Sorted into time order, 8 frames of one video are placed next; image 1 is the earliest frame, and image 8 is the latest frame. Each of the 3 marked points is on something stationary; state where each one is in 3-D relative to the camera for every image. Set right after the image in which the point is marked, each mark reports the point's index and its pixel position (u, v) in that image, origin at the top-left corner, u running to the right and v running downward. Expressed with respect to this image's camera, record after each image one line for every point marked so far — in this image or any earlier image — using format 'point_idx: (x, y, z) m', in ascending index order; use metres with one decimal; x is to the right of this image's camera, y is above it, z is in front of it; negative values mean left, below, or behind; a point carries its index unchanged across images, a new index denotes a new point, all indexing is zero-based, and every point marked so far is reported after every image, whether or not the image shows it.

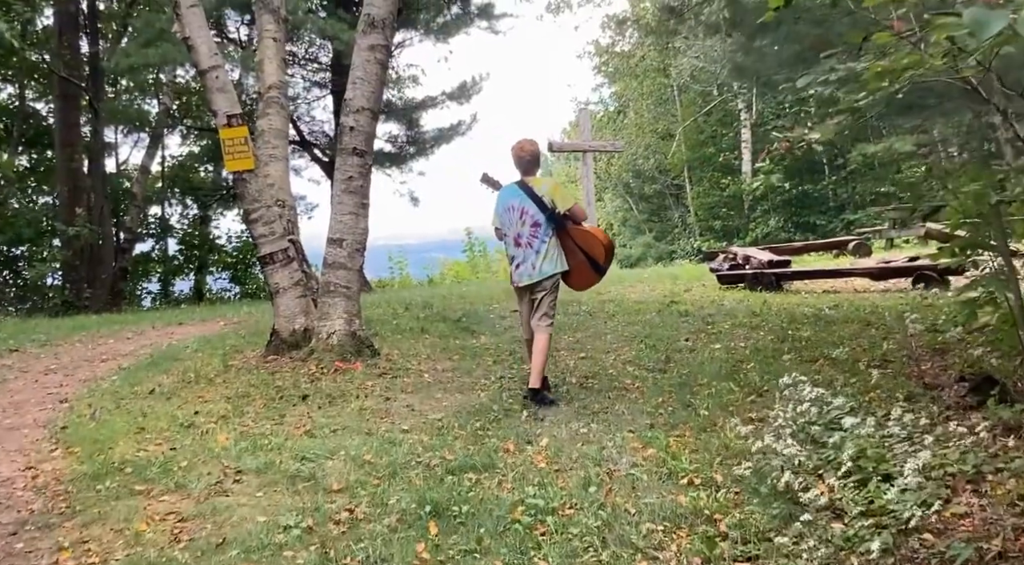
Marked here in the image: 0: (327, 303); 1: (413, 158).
0: (-1.5, -0.2, +6.0) m
1: (-2.1, +2.6, +16.1) m
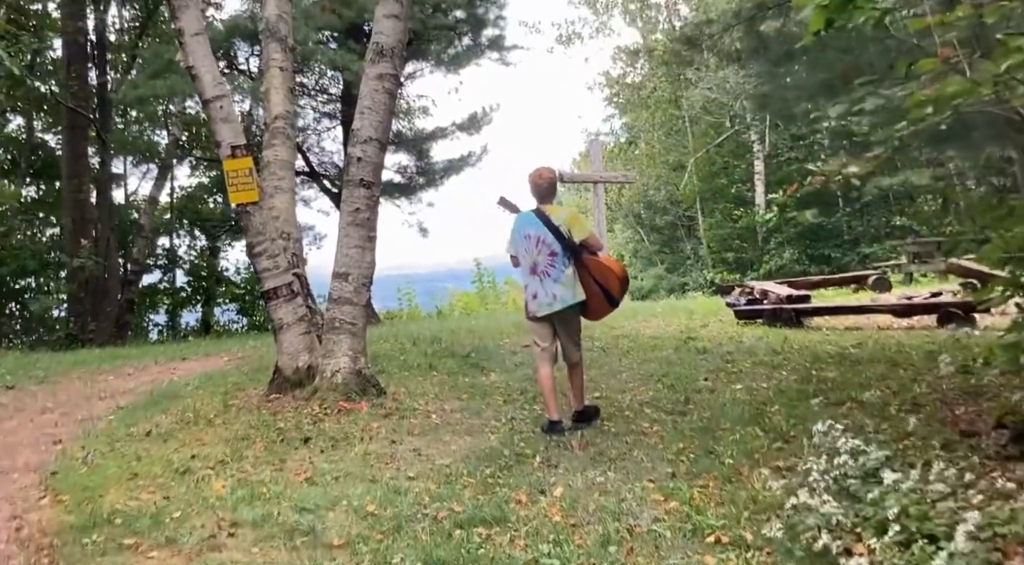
0: (-1.4, -0.4, +5.8) m
1: (-1.9, +1.9, +16.0) m
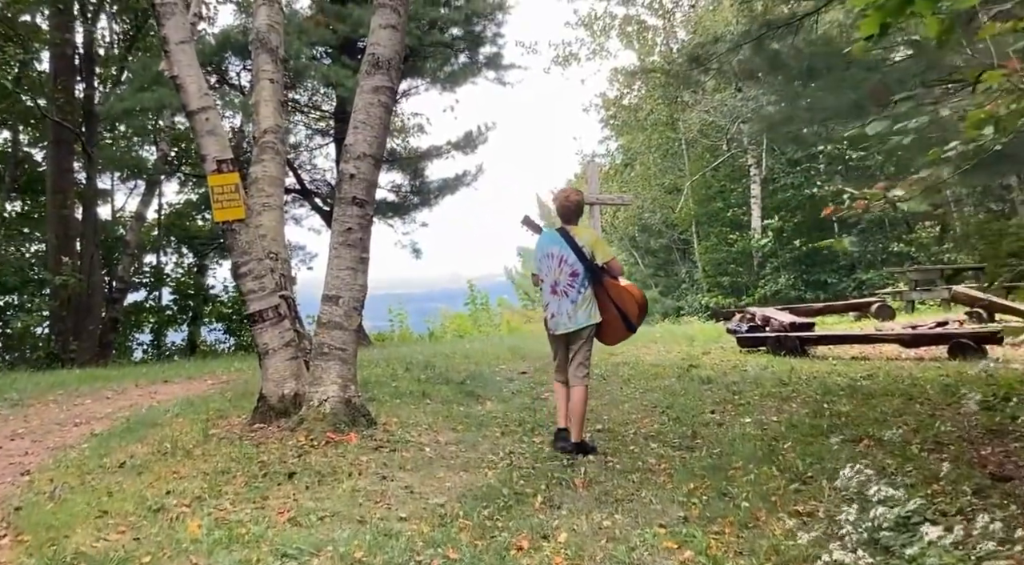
0: (-1.4, -0.6, +5.5) m
1: (-2.0, +1.5, +15.7) m
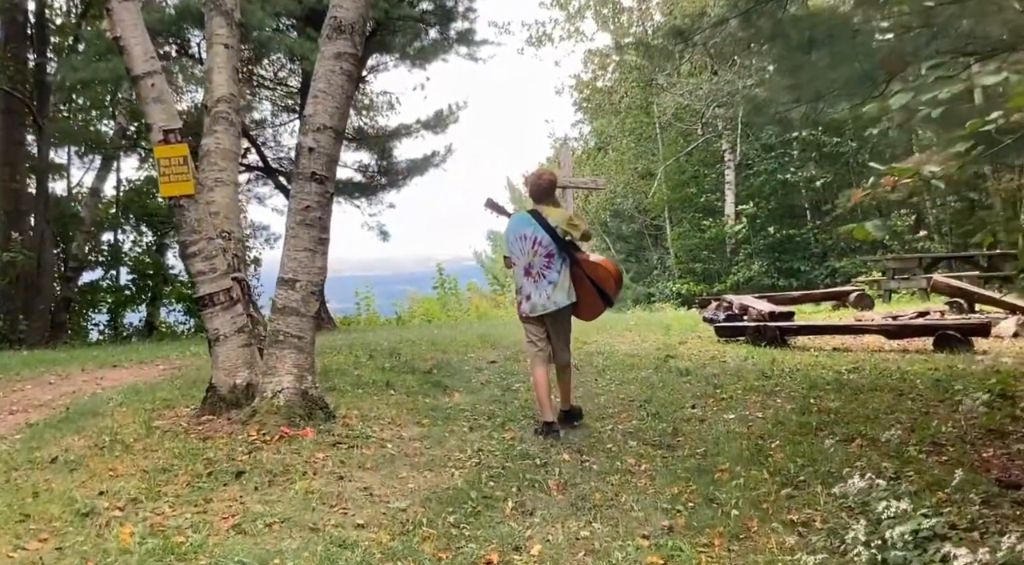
0: (-1.6, -0.5, +5.1) m
1: (-2.5, +1.9, +15.2) m
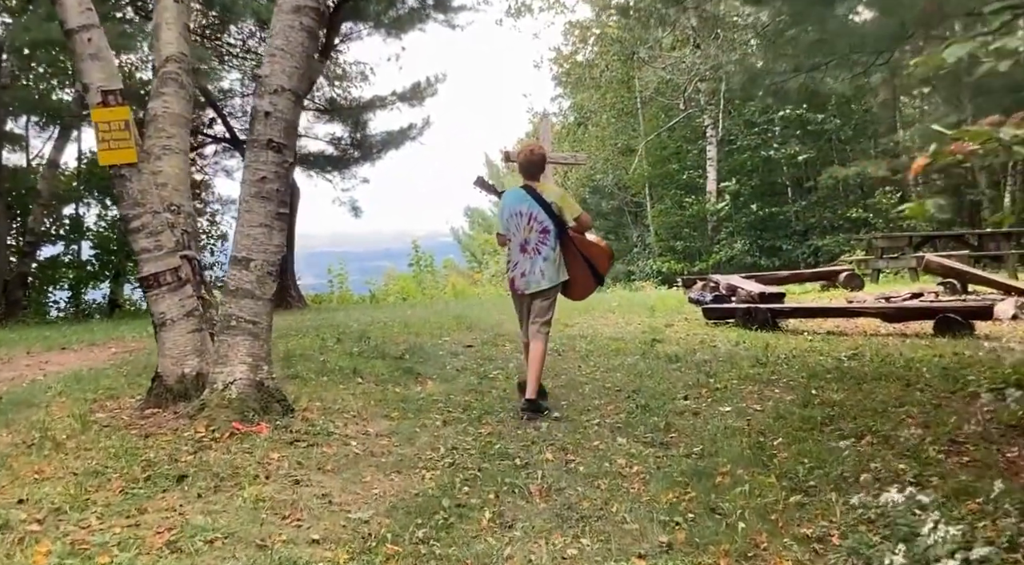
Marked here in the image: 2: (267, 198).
0: (-1.7, -0.4, +4.6) m
1: (-2.9, +2.3, +14.6) m
2: (-1.5, +0.5, +4.6) m
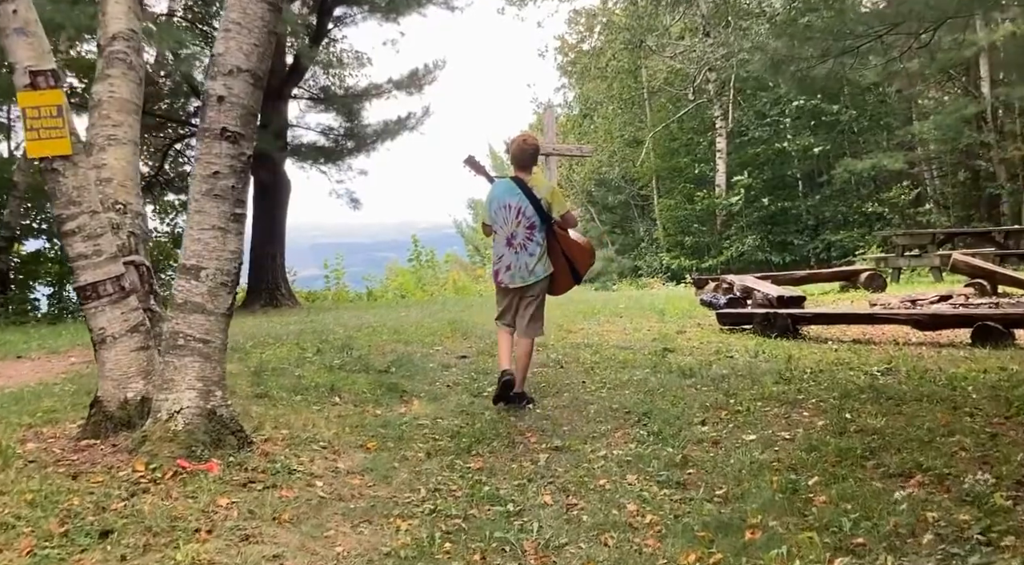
0: (-1.7, -0.4, +3.9) m
1: (-2.9, +2.3, +14.0) m
2: (-1.5, +0.4, +4.0) m
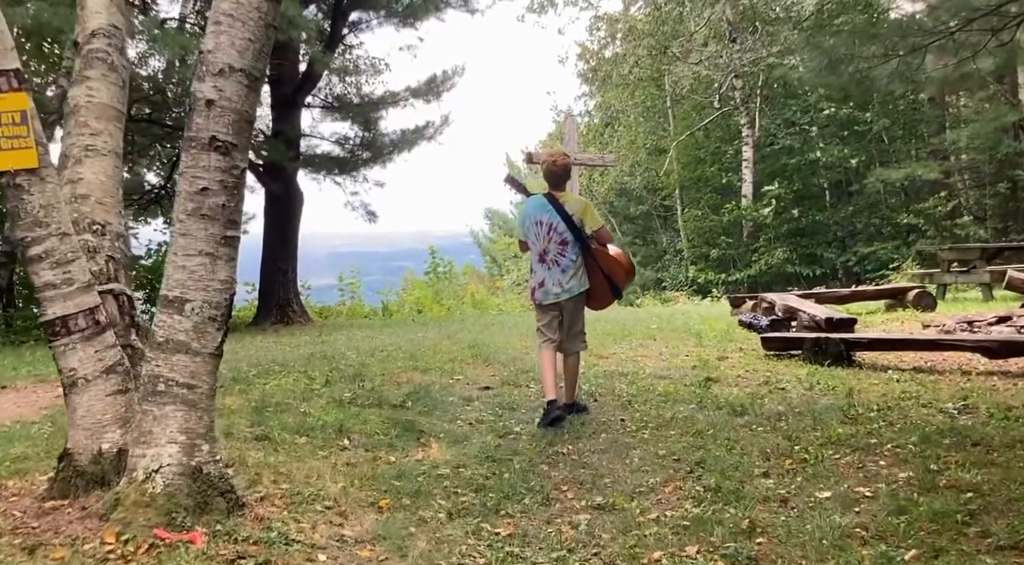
0: (-1.6, -0.6, +3.4) m
1: (-2.5, +2.1, +13.5) m
2: (-1.4, +0.3, +3.4) m
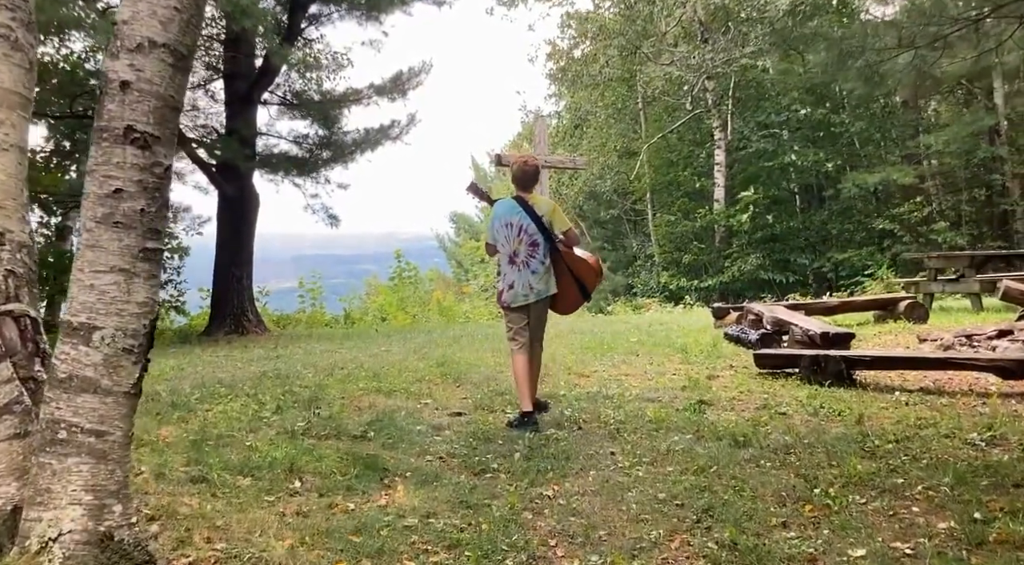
0: (-1.6, -0.7, +2.7) m
1: (-3.0, +1.9, +12.8) m
2: (-1.4, +0.2, +2.8) m
